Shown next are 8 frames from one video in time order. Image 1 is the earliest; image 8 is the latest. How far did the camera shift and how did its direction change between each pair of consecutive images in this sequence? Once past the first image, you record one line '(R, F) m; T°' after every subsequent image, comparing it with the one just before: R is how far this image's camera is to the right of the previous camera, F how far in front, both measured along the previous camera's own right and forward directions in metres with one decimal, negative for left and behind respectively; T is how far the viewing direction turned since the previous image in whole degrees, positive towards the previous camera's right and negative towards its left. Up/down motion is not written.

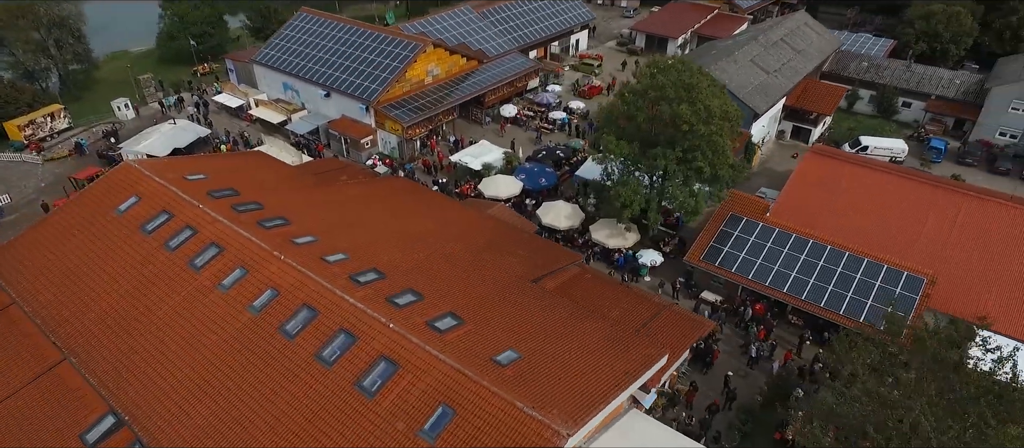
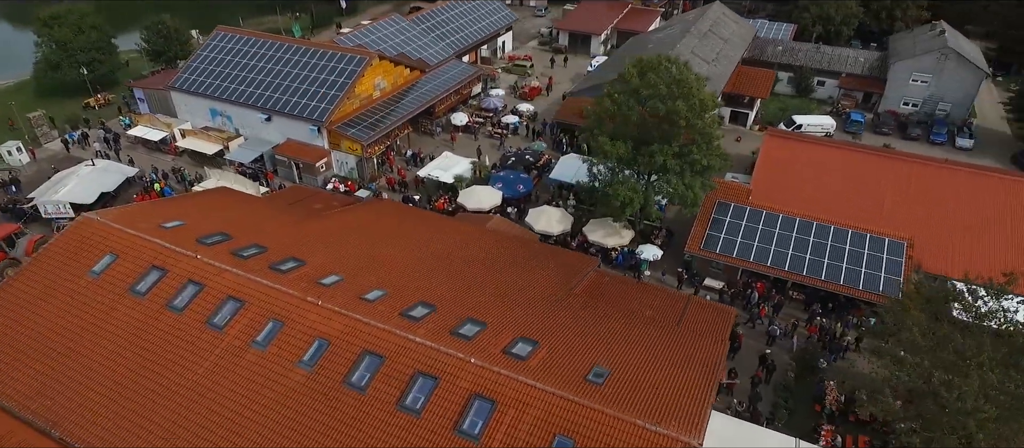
(-5.3, +1.1) m; +10°
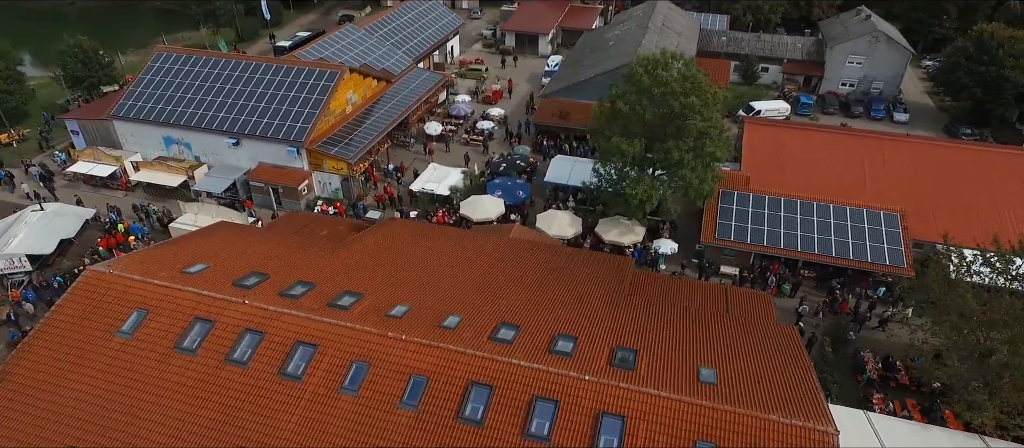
(-5.4, +0.9) m; +8°
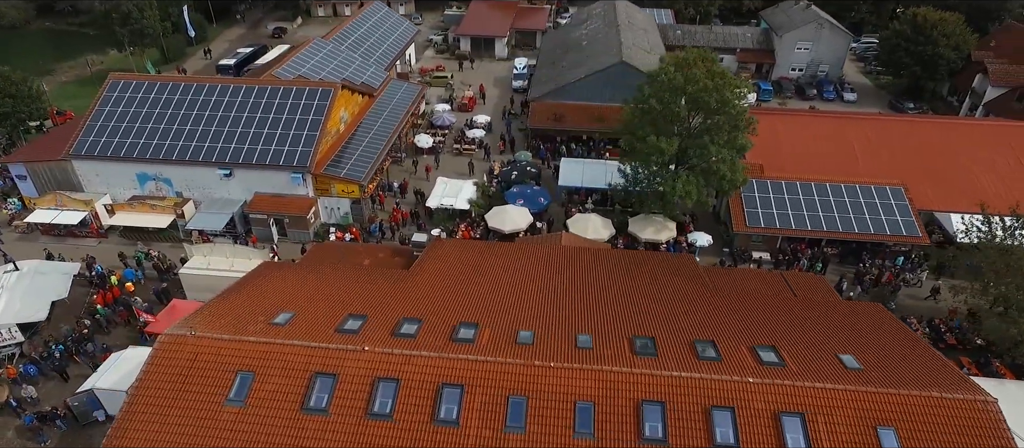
(-6.9, +1.1) m; +9°
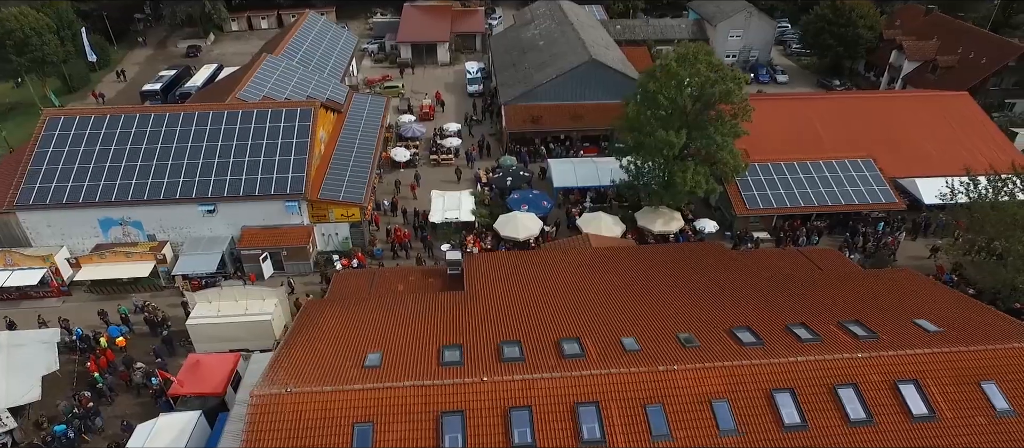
(-6.0, +1.0) m; +9°
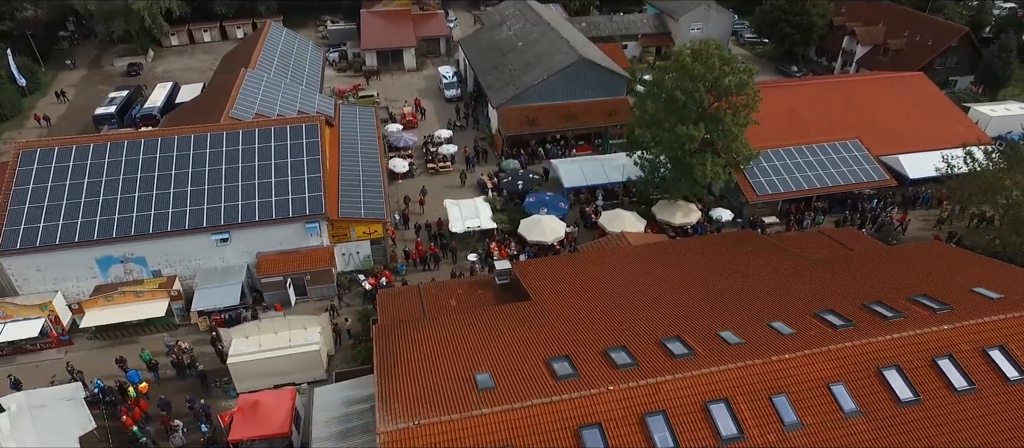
(-5.3, +0.6) m; +7°
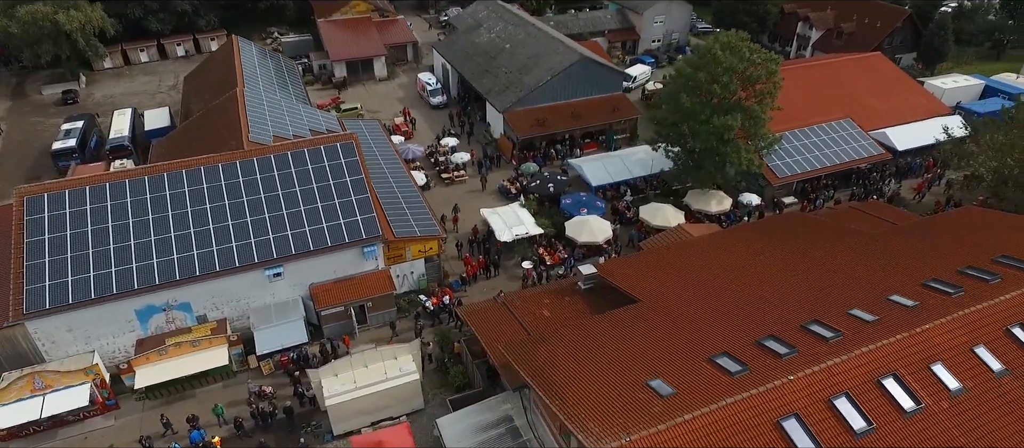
(-7.3, +0.9) m; +8°
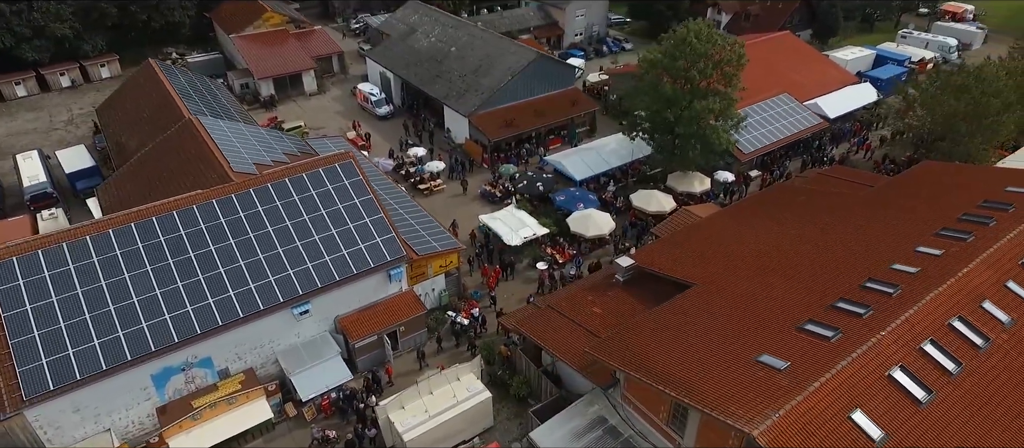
(-6.5, +0.9) m; +10°
